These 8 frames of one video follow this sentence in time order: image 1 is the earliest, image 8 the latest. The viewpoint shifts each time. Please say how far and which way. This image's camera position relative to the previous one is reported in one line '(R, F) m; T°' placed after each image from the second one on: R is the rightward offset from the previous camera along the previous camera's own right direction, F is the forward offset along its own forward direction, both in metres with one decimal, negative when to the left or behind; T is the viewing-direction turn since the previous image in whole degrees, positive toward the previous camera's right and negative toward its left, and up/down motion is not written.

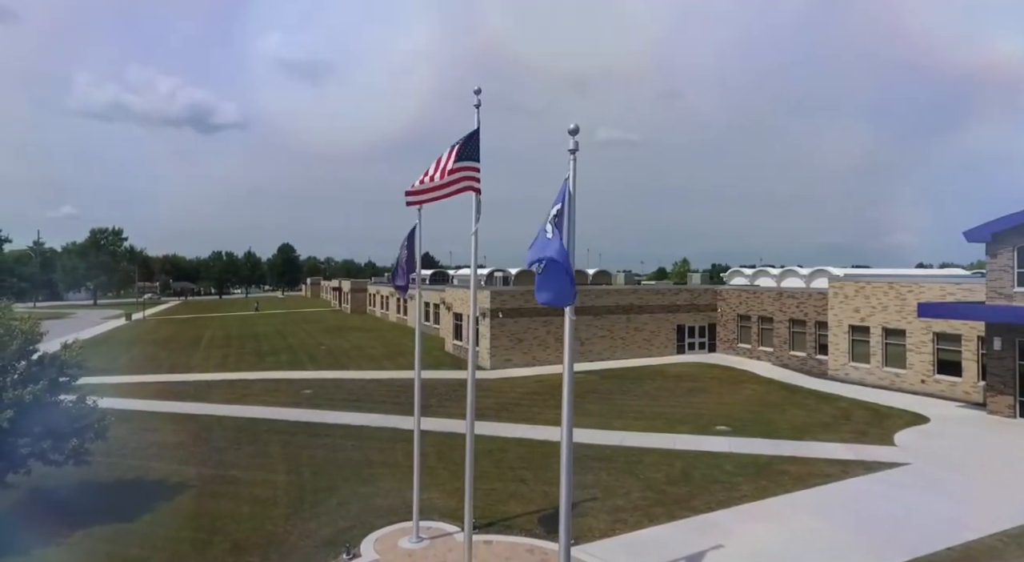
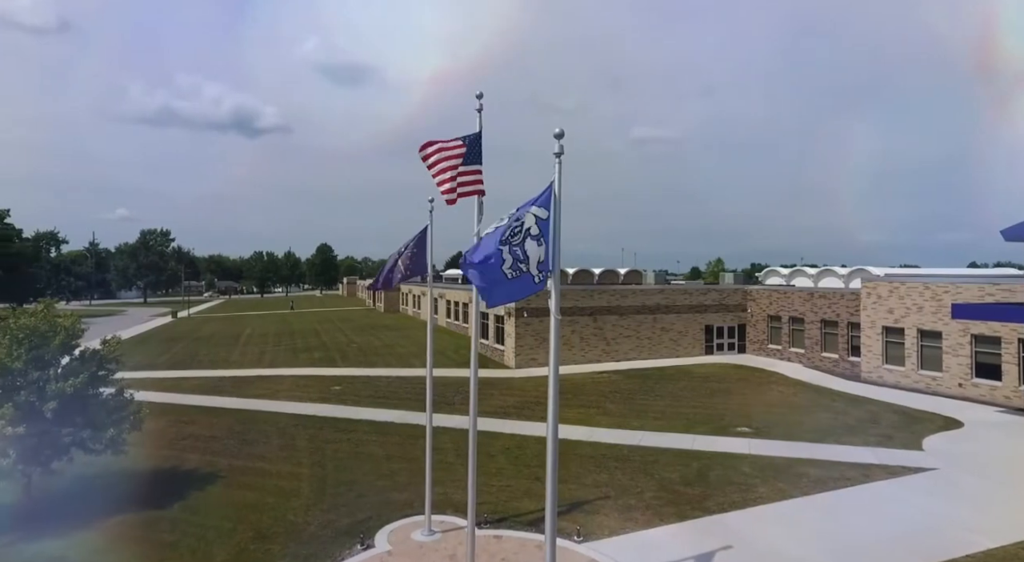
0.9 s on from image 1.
(+0.7, -0.2) m; -4°
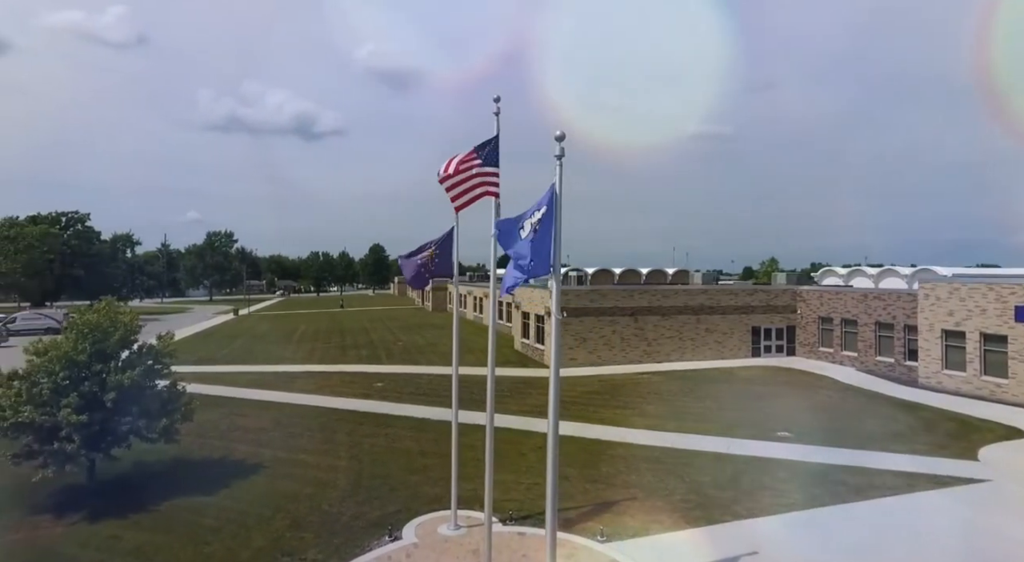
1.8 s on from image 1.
(+0.7, -0.2) m; -5°
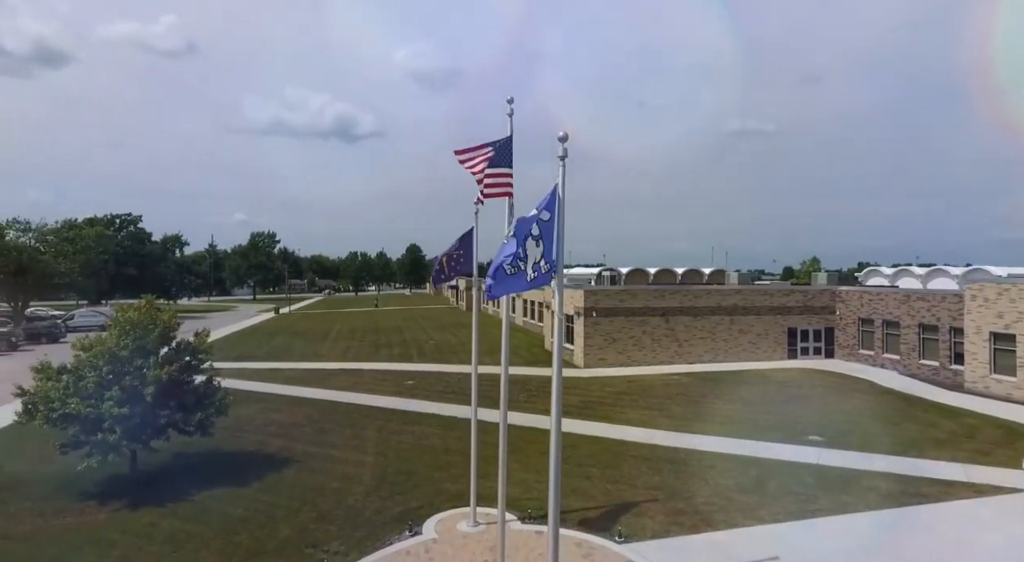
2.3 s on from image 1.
(+0.5, -0.1) m; -4°
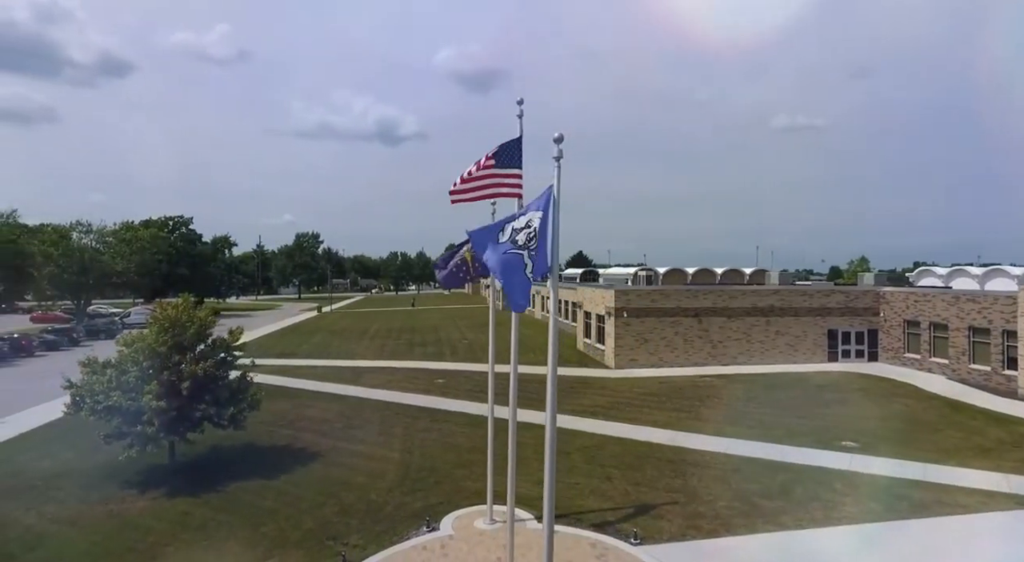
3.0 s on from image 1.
(+0.7, 0.0) m; -4°
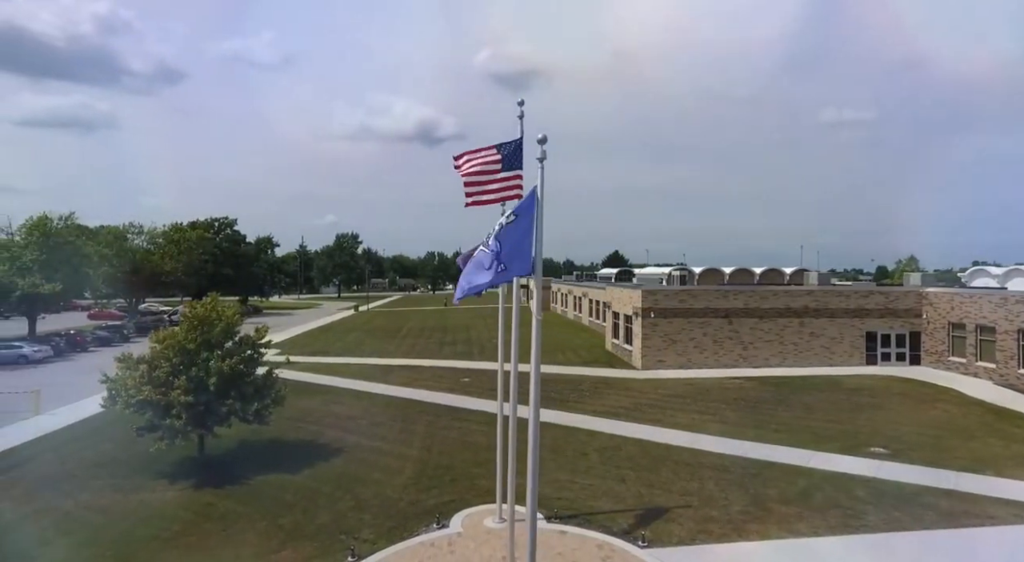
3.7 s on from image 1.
(+0.8, 0.0) m; -4°
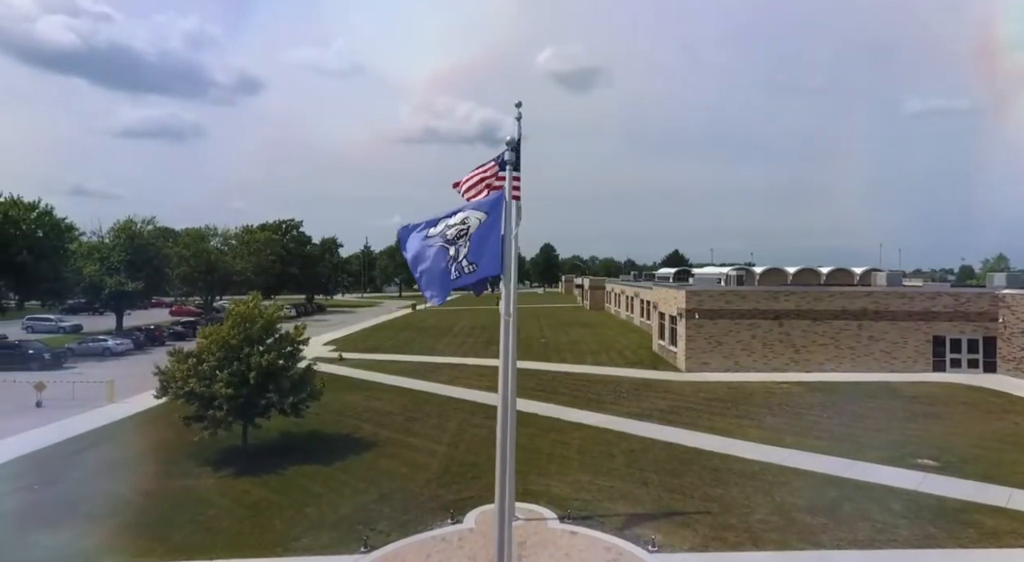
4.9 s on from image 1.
(+1.4, +0.1) m; -7°
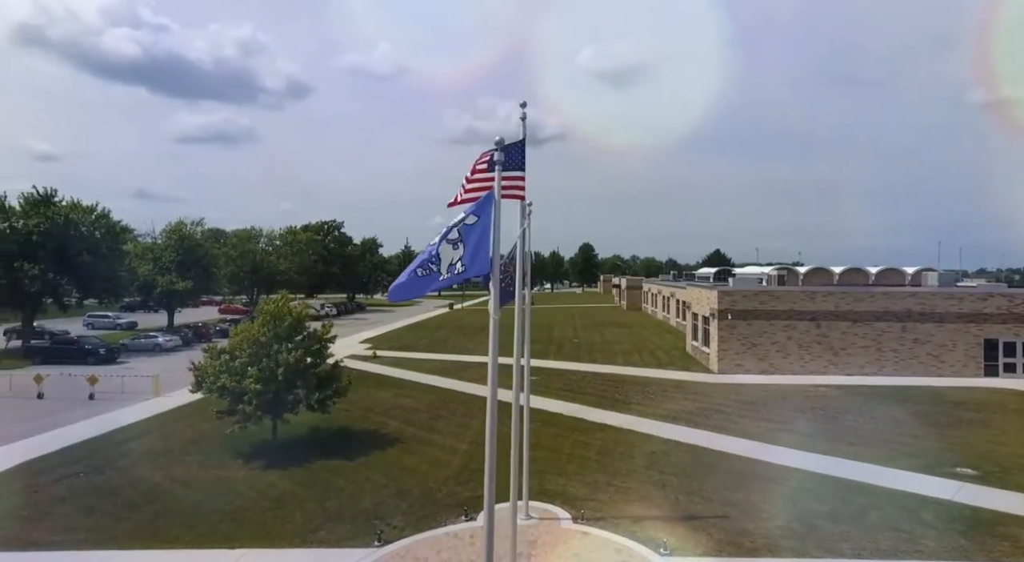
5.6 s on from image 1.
(+0.8, +0.1) m; -4°
